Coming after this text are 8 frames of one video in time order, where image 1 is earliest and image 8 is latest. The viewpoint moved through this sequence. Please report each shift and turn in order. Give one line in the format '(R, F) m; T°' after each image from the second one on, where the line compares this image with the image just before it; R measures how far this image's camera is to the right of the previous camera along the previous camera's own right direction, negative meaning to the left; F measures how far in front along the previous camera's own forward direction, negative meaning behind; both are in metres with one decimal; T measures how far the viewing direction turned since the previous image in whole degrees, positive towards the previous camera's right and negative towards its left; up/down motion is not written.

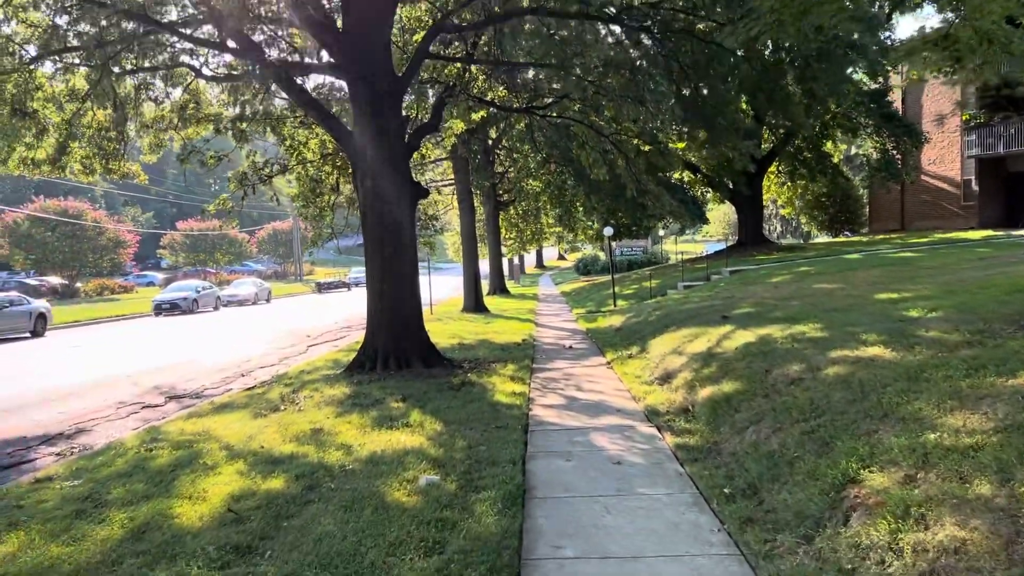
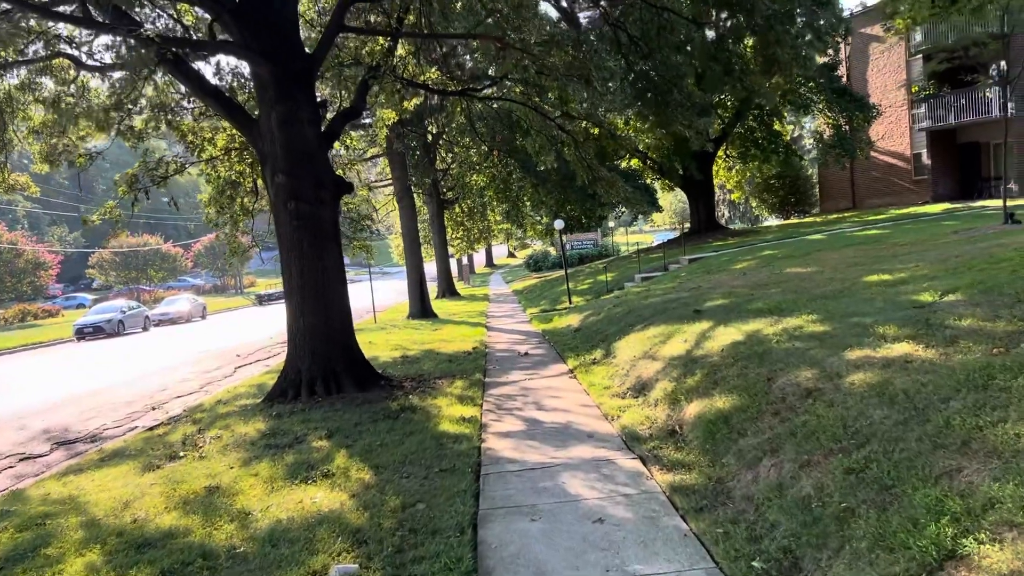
(+0.1, +1.3) m; +3°
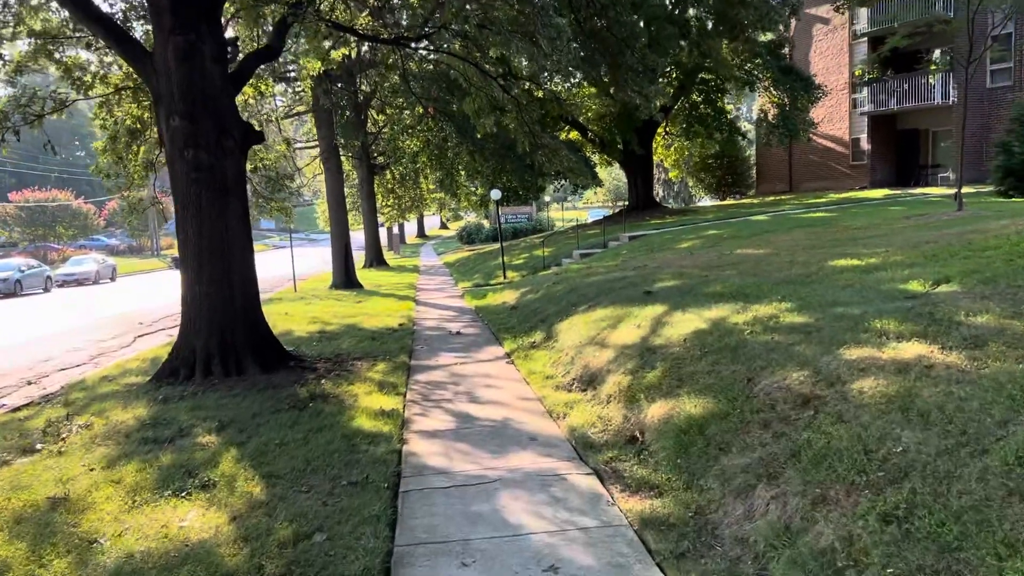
(0.0, +1.0) m; +5°
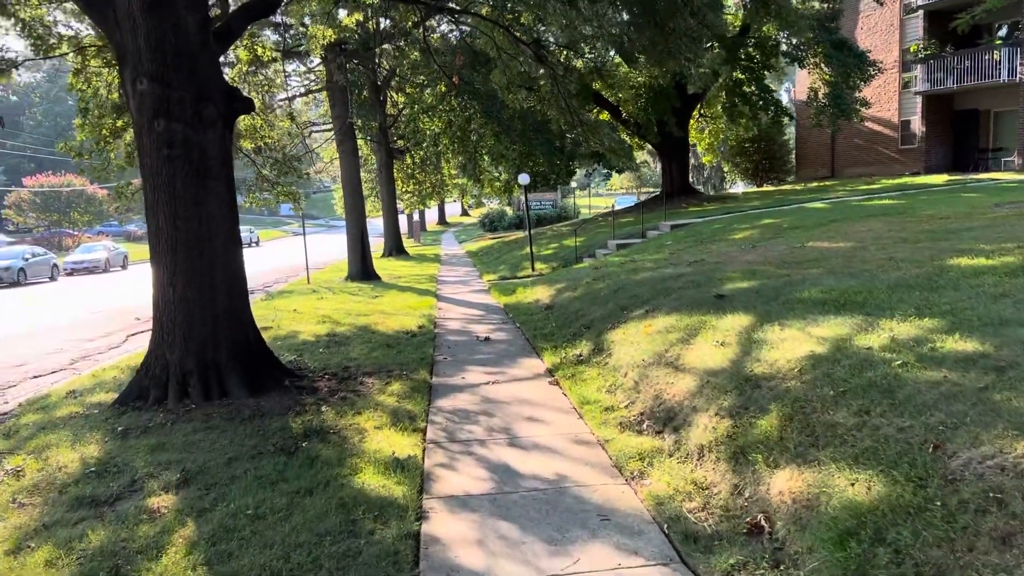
(-0.2, +1.5) m; -1°
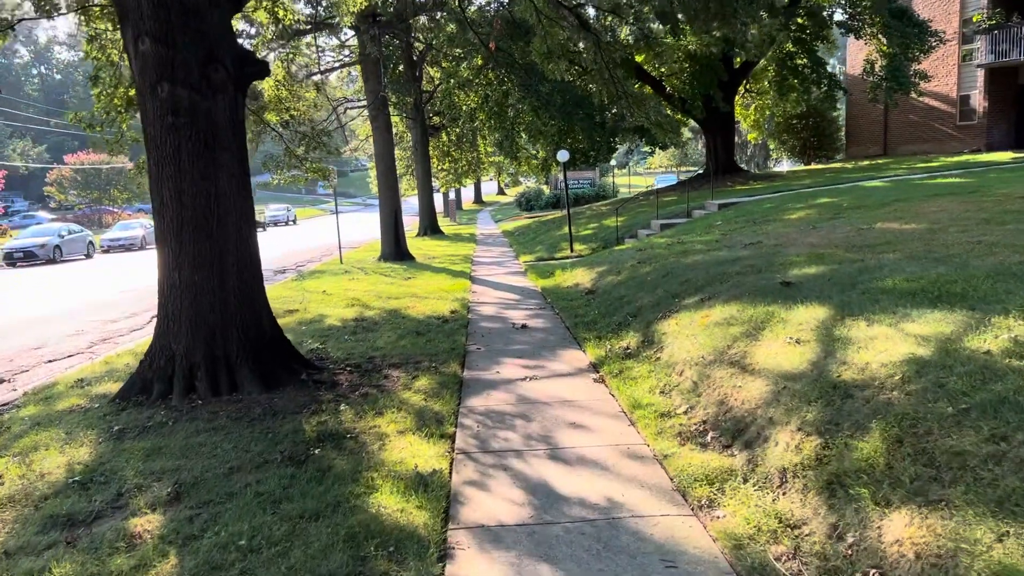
(0.0, +0.7) m; -2°
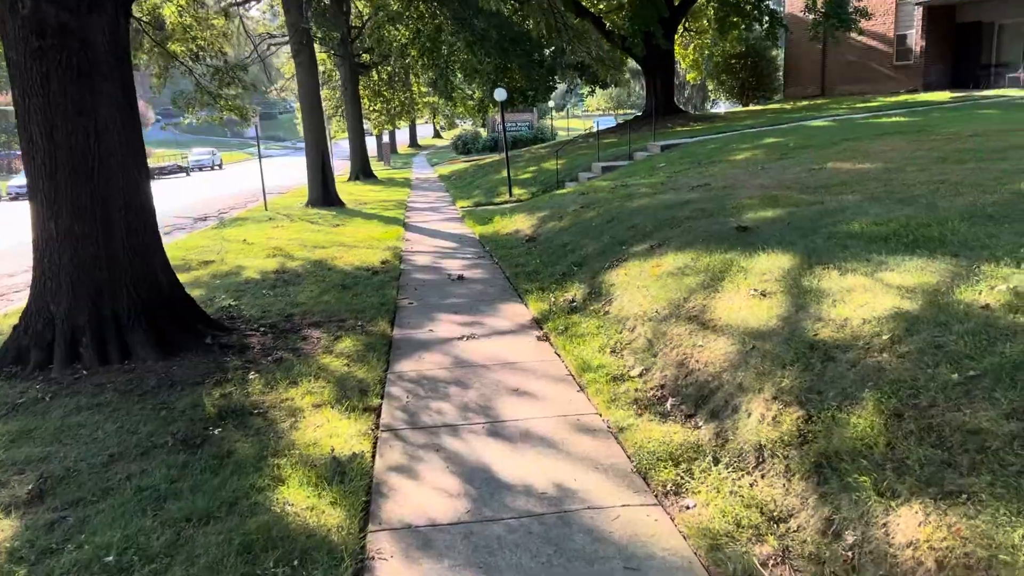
(0.0, +0.6) m; +4°
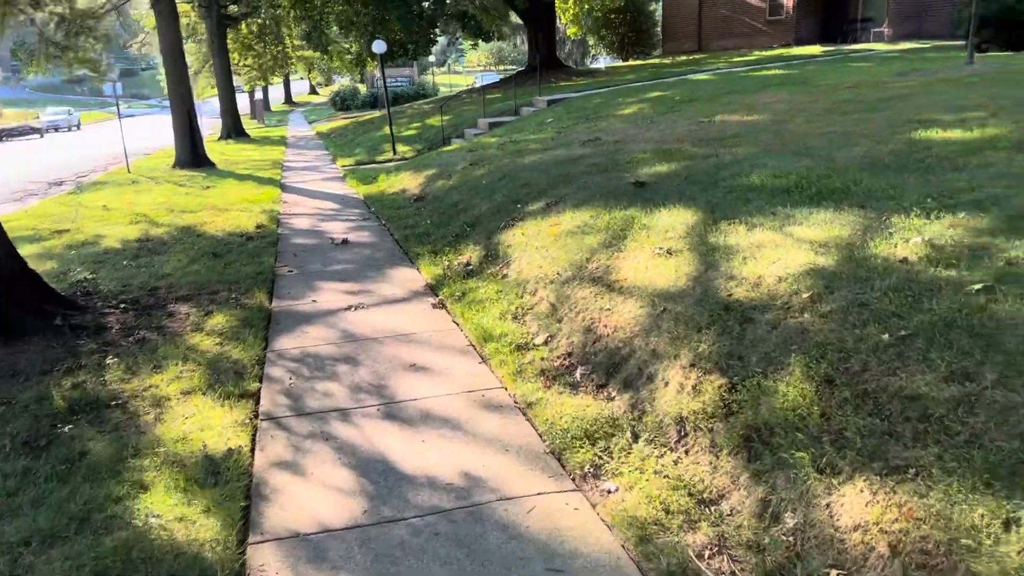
(0.0, +0.3) m; +8°
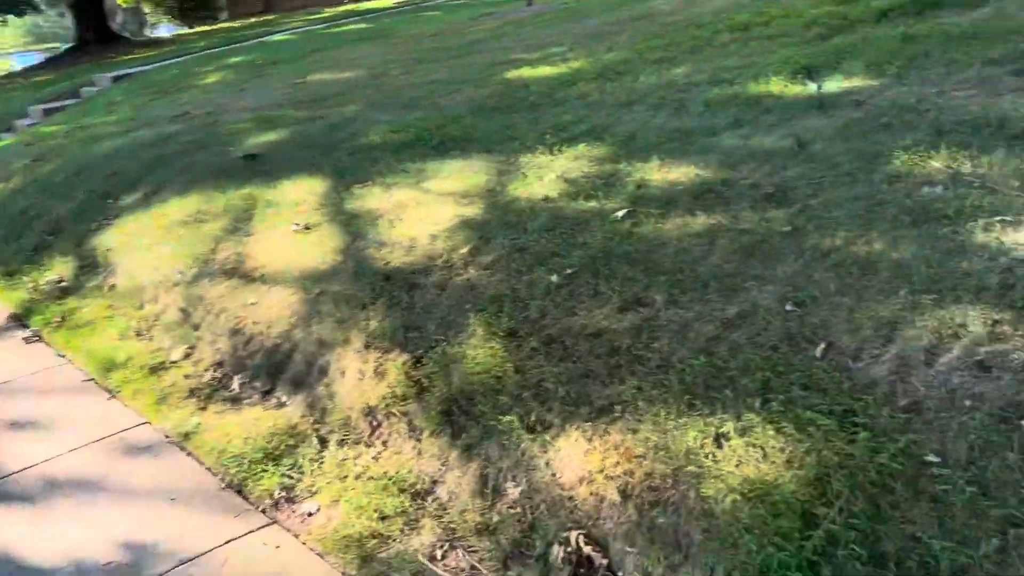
(-0.1, +0.3) m; +25°
